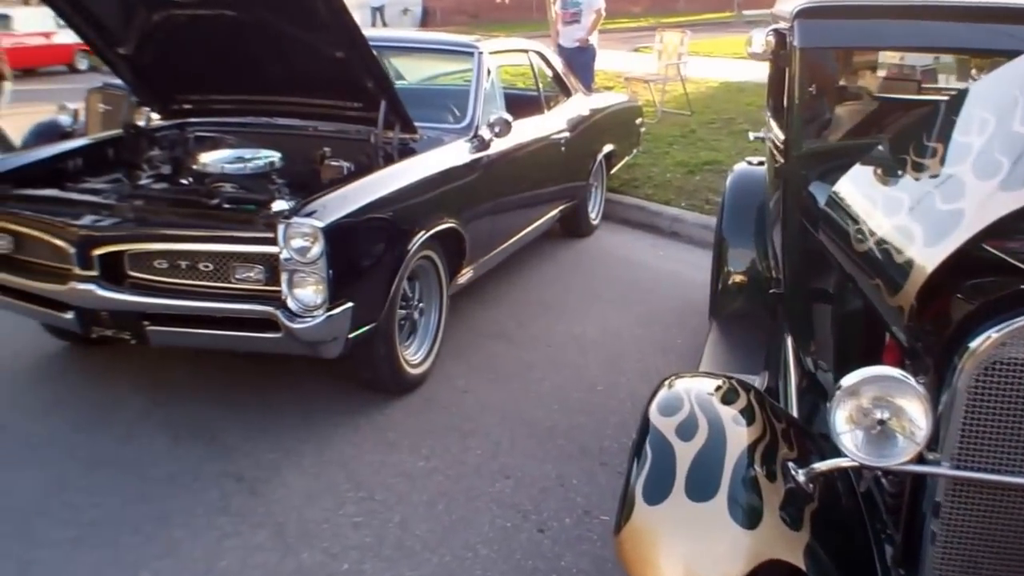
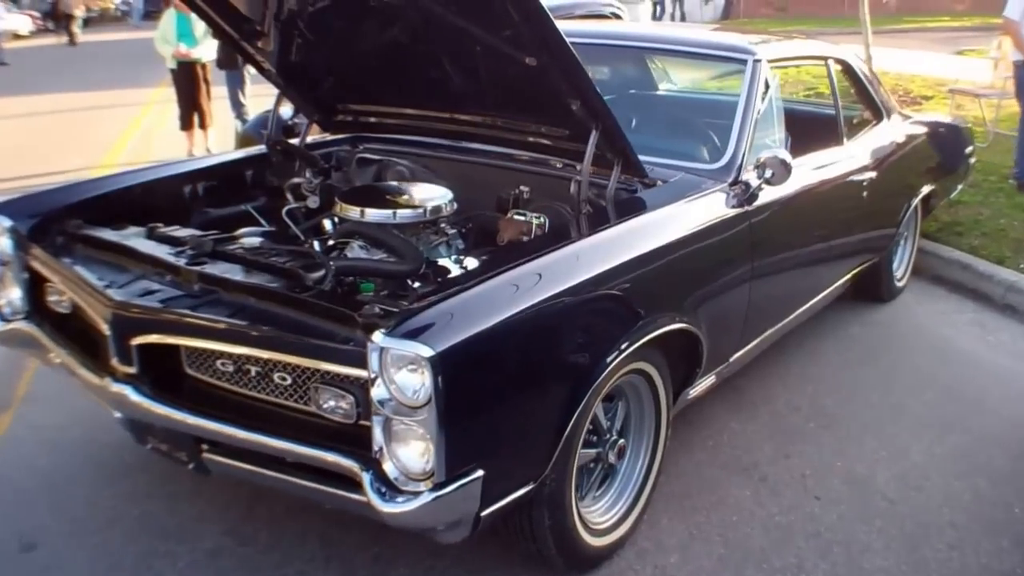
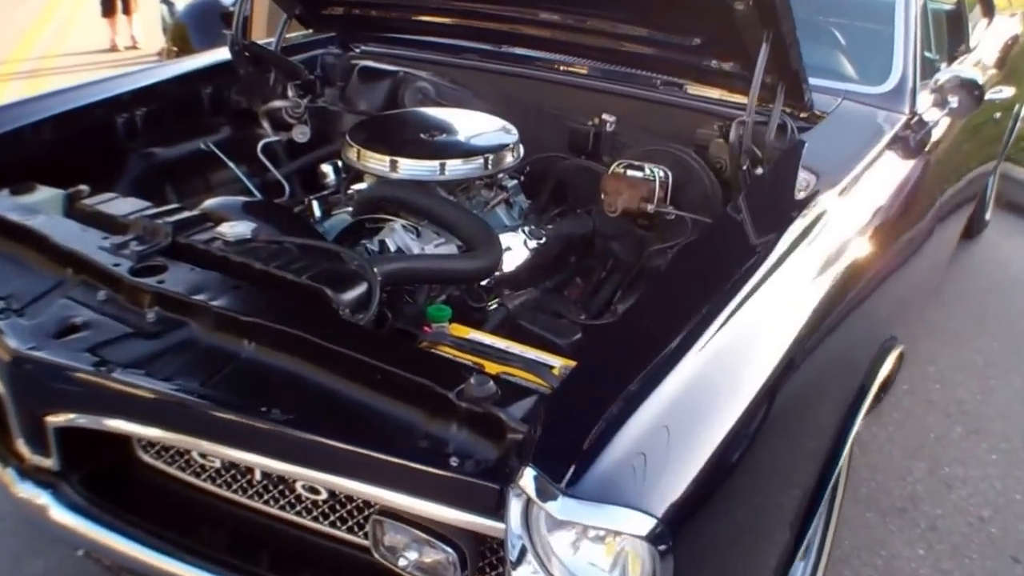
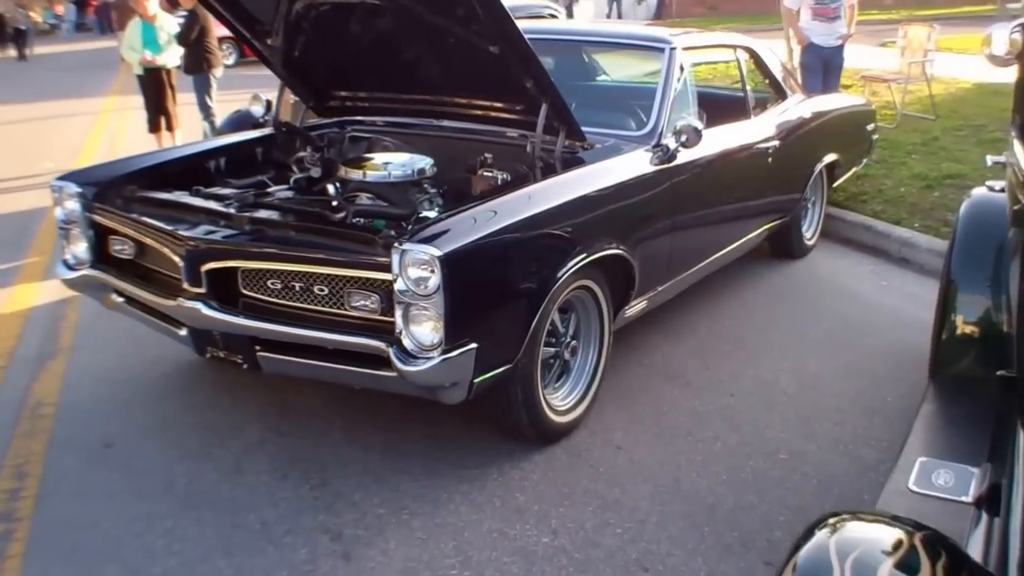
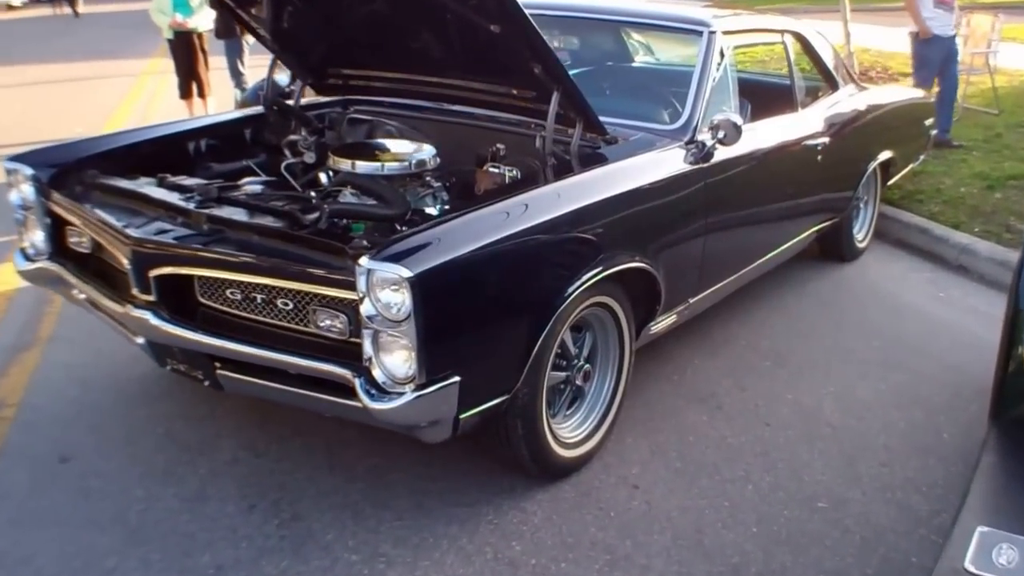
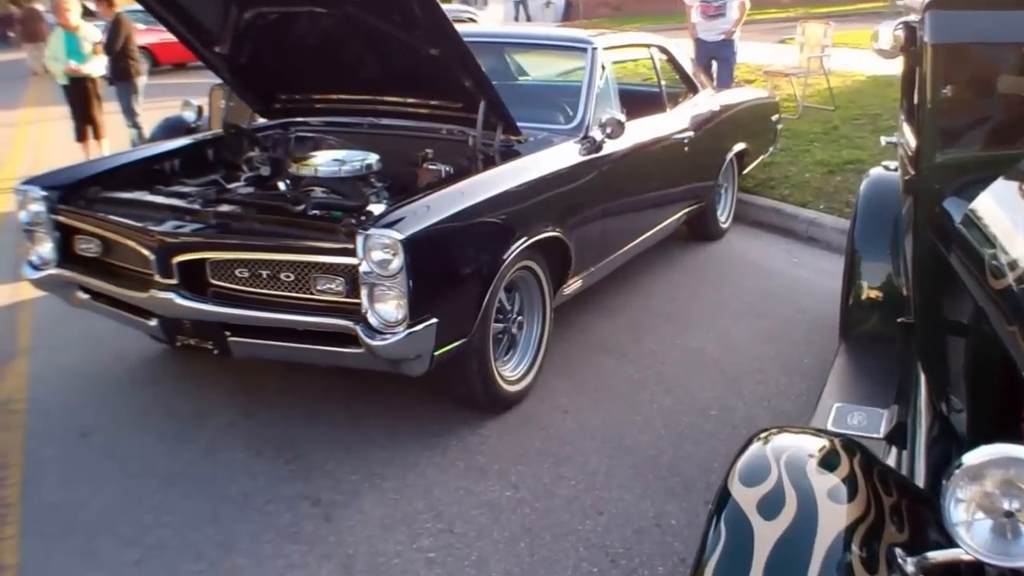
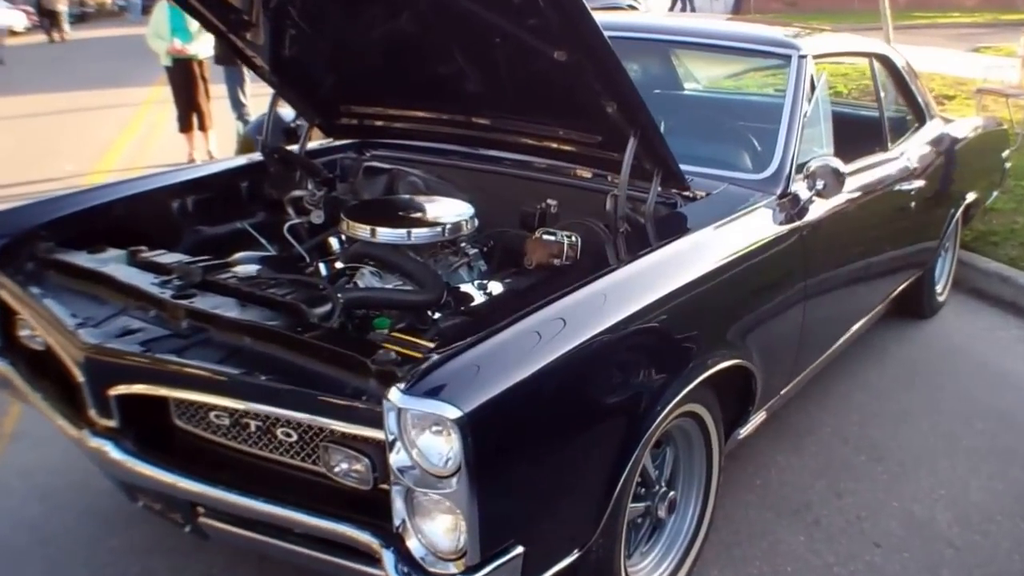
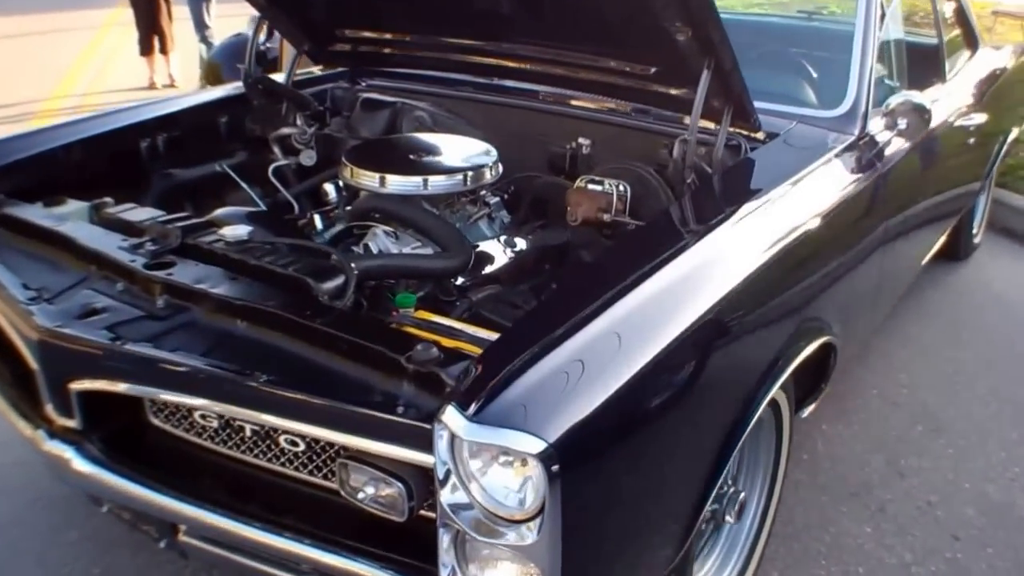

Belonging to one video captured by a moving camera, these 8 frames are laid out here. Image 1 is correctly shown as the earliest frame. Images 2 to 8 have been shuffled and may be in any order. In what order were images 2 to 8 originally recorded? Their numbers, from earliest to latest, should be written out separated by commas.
6, 4, 5, 2, 7, 8, 3
